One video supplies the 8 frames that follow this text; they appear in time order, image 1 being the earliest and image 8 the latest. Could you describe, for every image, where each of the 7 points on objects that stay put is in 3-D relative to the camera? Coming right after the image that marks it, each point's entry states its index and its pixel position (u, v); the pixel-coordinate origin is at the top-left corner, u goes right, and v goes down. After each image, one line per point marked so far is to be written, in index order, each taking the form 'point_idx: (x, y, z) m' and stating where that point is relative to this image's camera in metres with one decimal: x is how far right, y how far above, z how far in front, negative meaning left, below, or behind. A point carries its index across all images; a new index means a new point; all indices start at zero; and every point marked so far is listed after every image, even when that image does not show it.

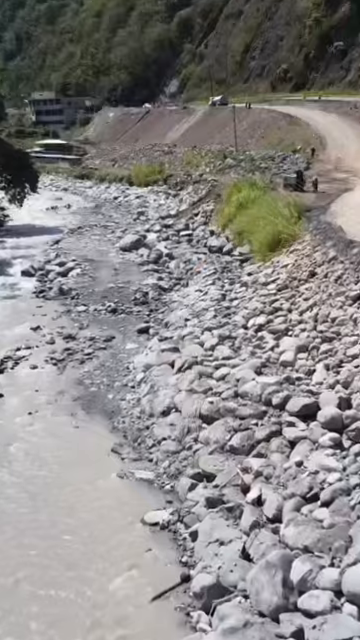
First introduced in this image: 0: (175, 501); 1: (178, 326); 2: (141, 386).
0: (-0.1, -2.4, +9.4) m
1: (0.0, -0.1, +16.6) m
2: (-0.7, -1.3, +13.6) m
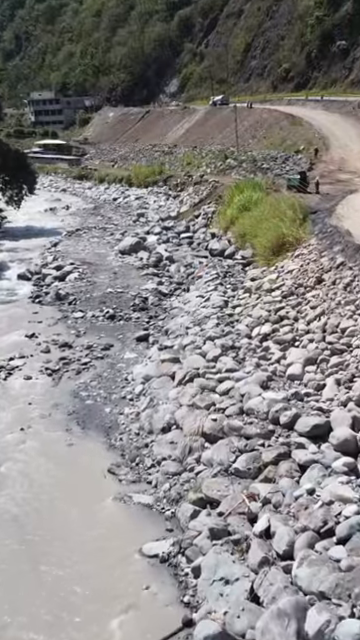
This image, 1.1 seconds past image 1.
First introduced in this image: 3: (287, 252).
0: (0.0, -2.5, +8.7) m
1: (0.0, -0.3, +15.9) m
2: (-0.7, -1.4, +13.0) m
3: (+2.8, +1.8, +19.3) m
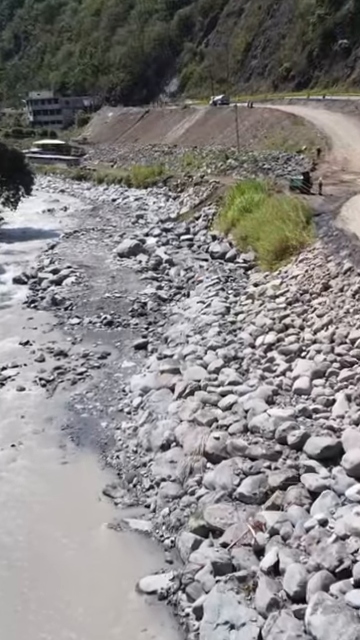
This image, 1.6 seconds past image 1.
0: (0.0, -2.7, +8.1) m
1: (0.0, -0.5, +15.3) m
2: (-0.7, -1.6, +12.3) m
3: (+2.8, +1.6, +18.6) m
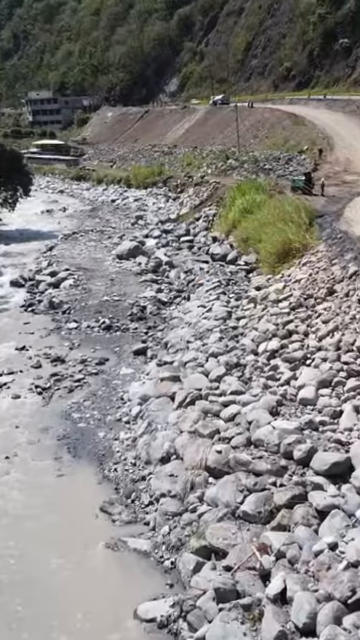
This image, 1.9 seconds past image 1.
0: (0.0, -2.8, +7.7) m
1: (0.0, -0.6, +14.8) m
2: (-0.7, -1.7, +11.9) m
3: (+2.8, +1.5, +18.2) m
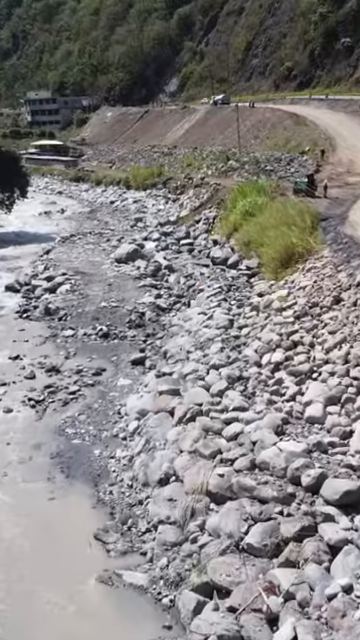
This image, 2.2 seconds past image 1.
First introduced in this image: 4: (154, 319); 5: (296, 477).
0: (0.0, -3.0, +7.1) m
1: (0.0, -0.8, +14.2) m
2: (-0.7, -1.9, +11.3) m
3: (+2.8, +1.3, +17.6) m
4: (-0.7, 0.0, +18.4) m
5: (+1.3, -1.7, +8.1) m
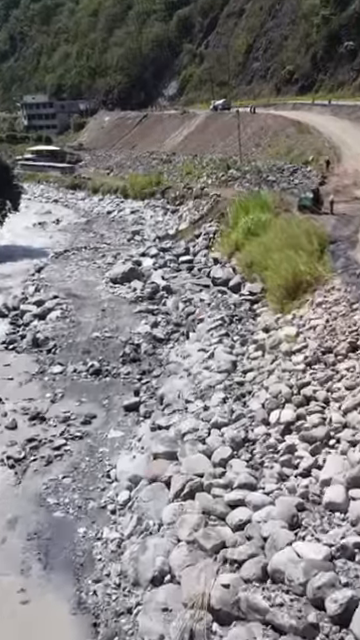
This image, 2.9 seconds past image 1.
0: (-0.1, -3.8, +5.6) m
1: (-0.1, -1.5, +12.8) m
2: (-0.8, -2.7, +9.8) m
3: (+2.8, +0.5, +16.1) m
4: (-0.7, -0.8, +17.0) m
5: (+1.2, -2.5, +6.6) m
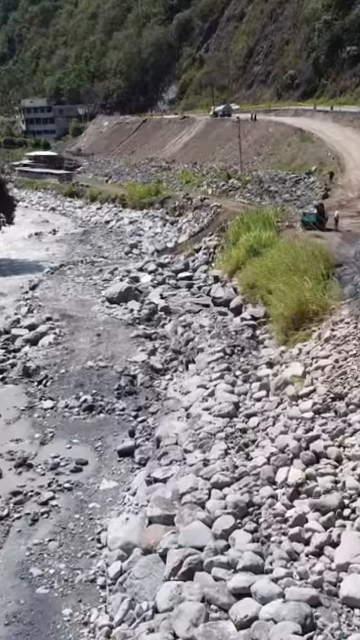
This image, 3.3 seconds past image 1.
0: (-0.1, -4.4, +4.6) m
1: (-0.1, -2.2, +11.8) m
2: (-0.8, -3.3, +8.8) m
3: (+2.7, -0.1, +15.1) m
4: (-0.7, -1.5, +15.9) m
5: (+1.2, -3.2, +5.6) m
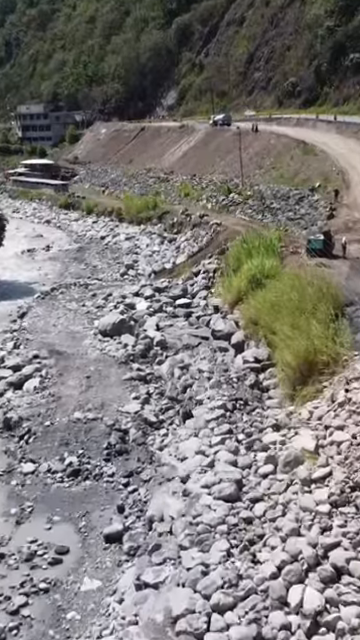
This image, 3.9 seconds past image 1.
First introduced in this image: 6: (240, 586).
0: (-0.2, -5.4, +2.9) m
1: (-0.2, -3.2, +10.1) m
2: (-0.9, -4.3, +7.1) m
3: (+2.7, -1.1, +13.4) m
4: (-0.8, -2.5, +14.2) m
5: (+1.1, -4.2, +3.9) m
6: (+0.7, -3.1, +8.6) m
